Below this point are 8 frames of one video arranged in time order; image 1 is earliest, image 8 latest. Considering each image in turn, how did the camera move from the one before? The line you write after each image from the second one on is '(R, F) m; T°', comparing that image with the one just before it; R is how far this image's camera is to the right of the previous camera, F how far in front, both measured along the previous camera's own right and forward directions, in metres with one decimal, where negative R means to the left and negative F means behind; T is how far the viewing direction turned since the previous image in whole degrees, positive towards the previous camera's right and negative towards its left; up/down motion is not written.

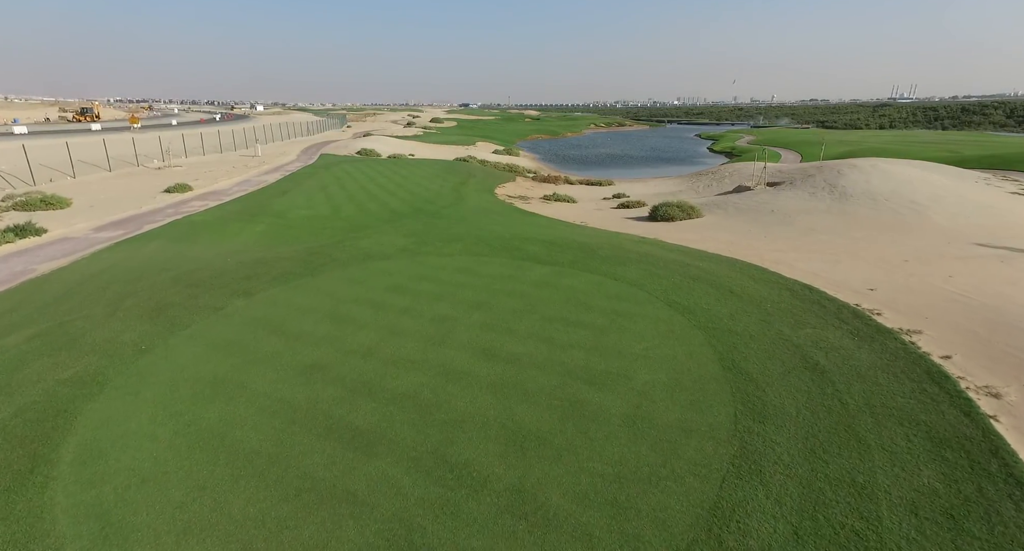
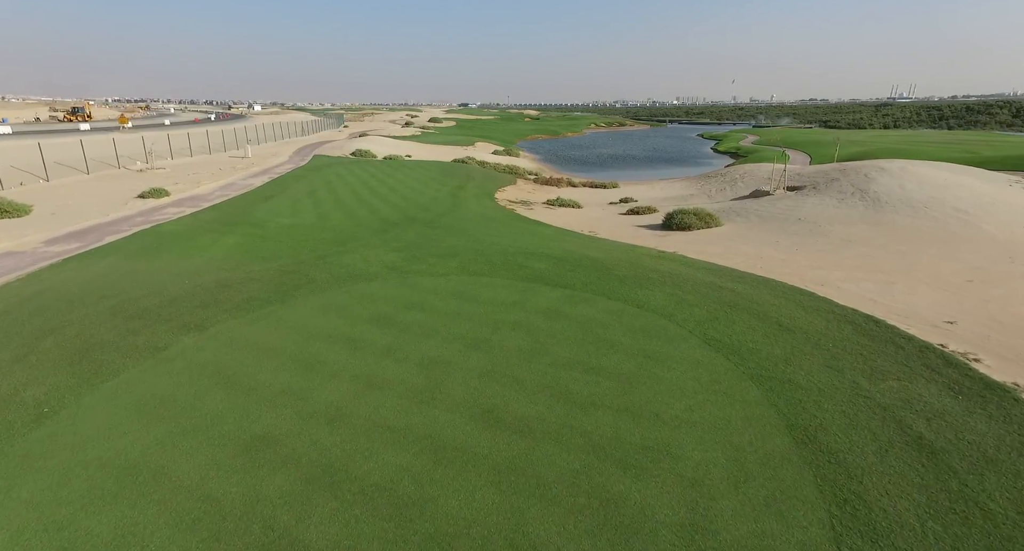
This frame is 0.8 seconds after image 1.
(-0.1, +1.7) m; 0°
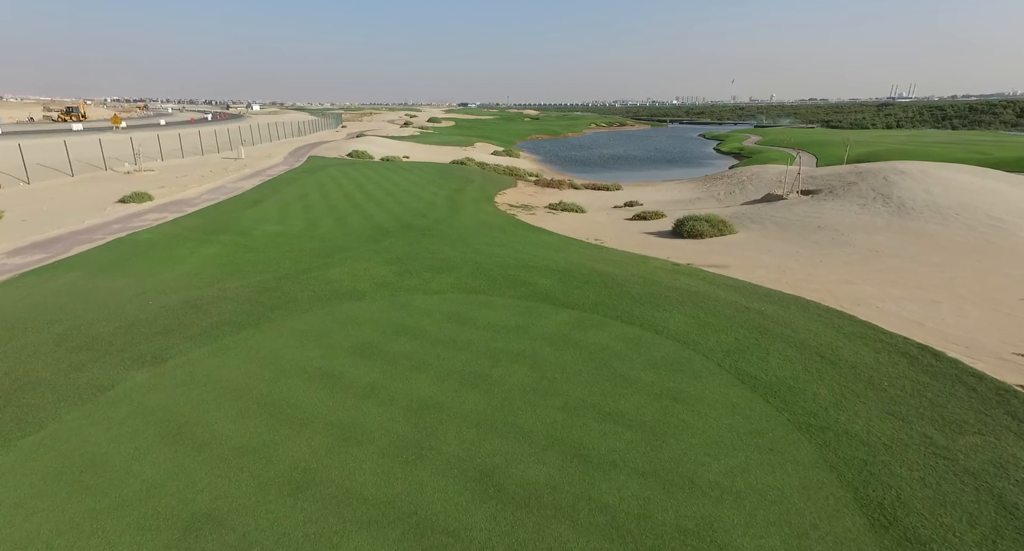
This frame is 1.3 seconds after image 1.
(0.0, +1.1) m; 0°
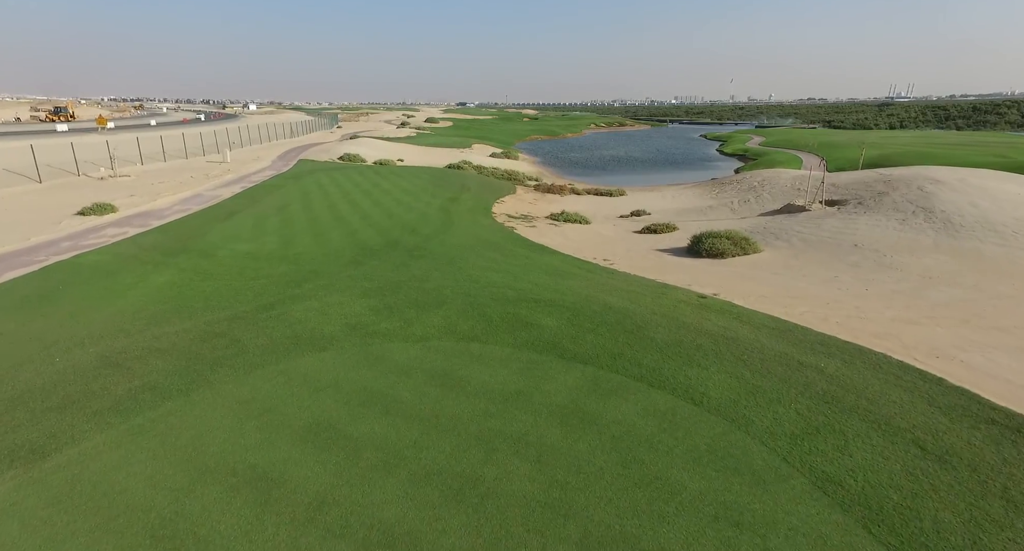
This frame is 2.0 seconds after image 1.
(0.0, +1.9) m; 0°
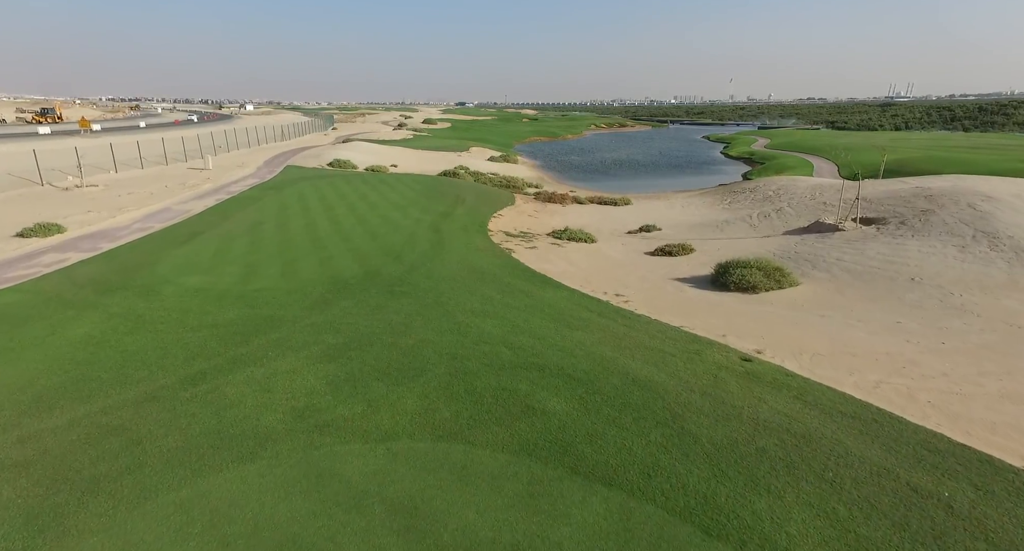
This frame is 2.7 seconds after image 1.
(0.0, +2.3) m; 0°
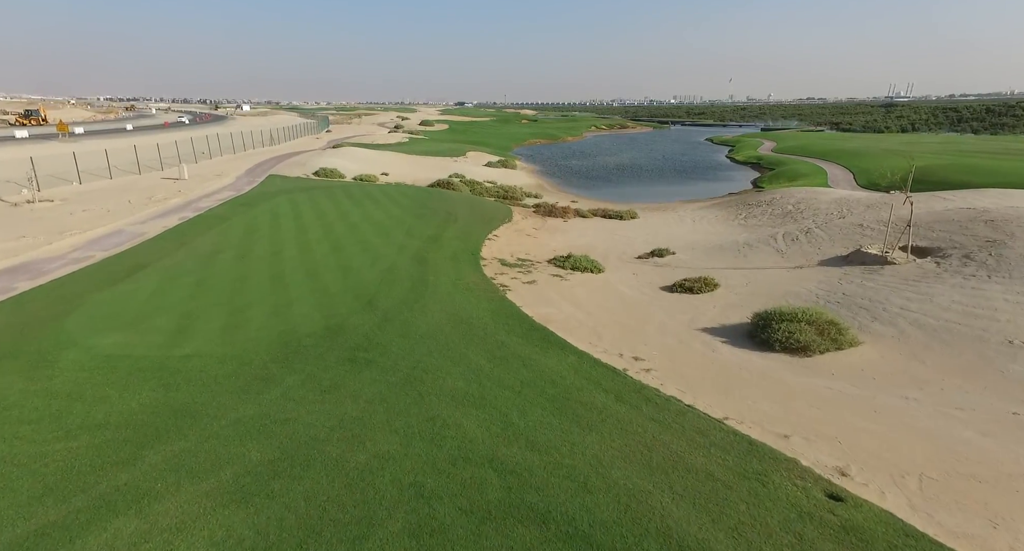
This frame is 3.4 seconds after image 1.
(+0.1, +2.7) m; 0°
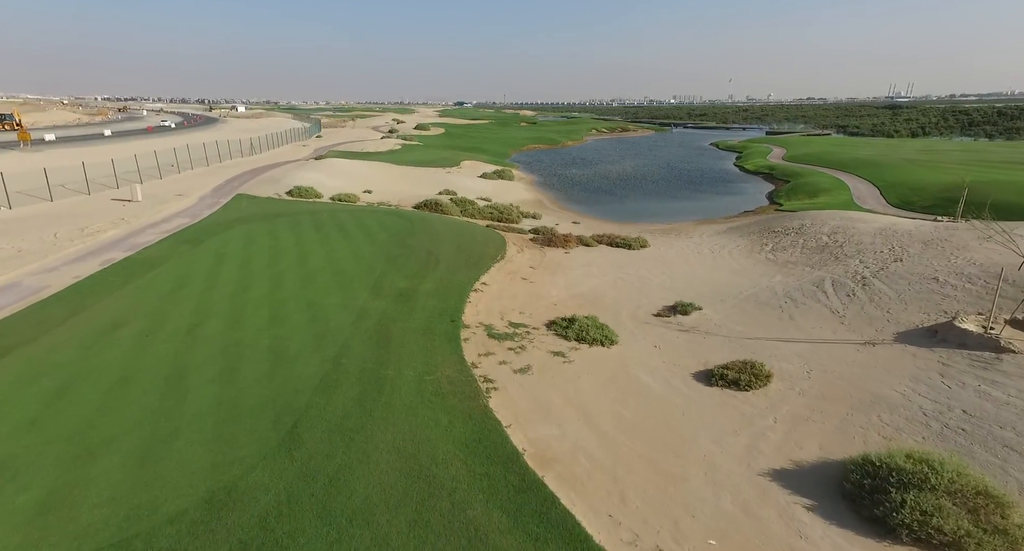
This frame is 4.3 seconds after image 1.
(+0.3, +4.1) m; 0°
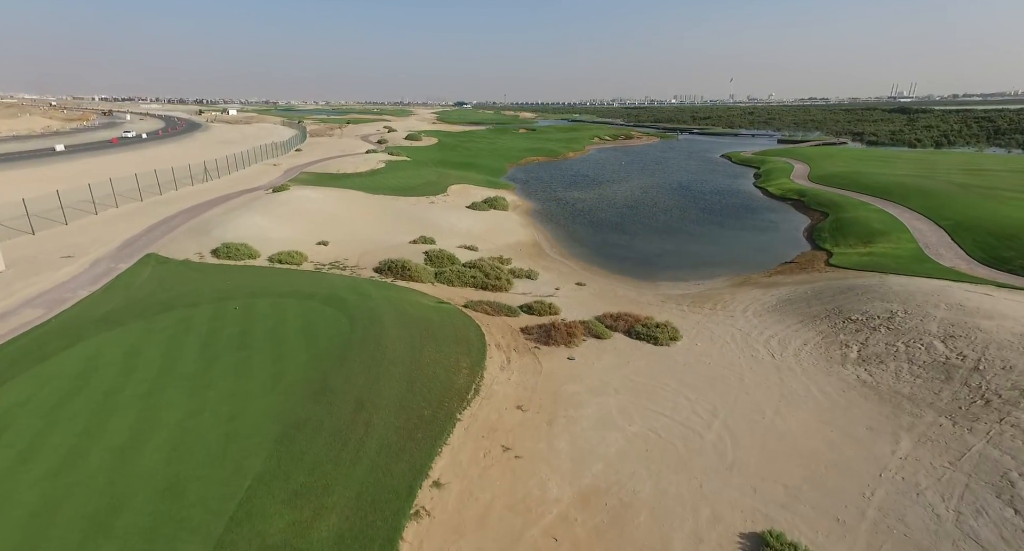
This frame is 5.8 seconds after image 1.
(+0.7, +8.2) m; 0°
